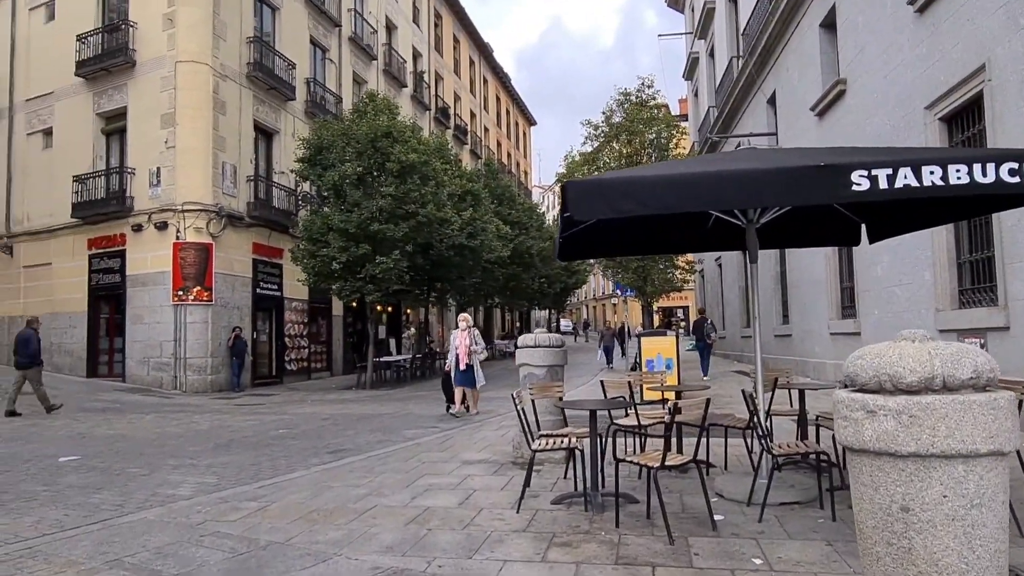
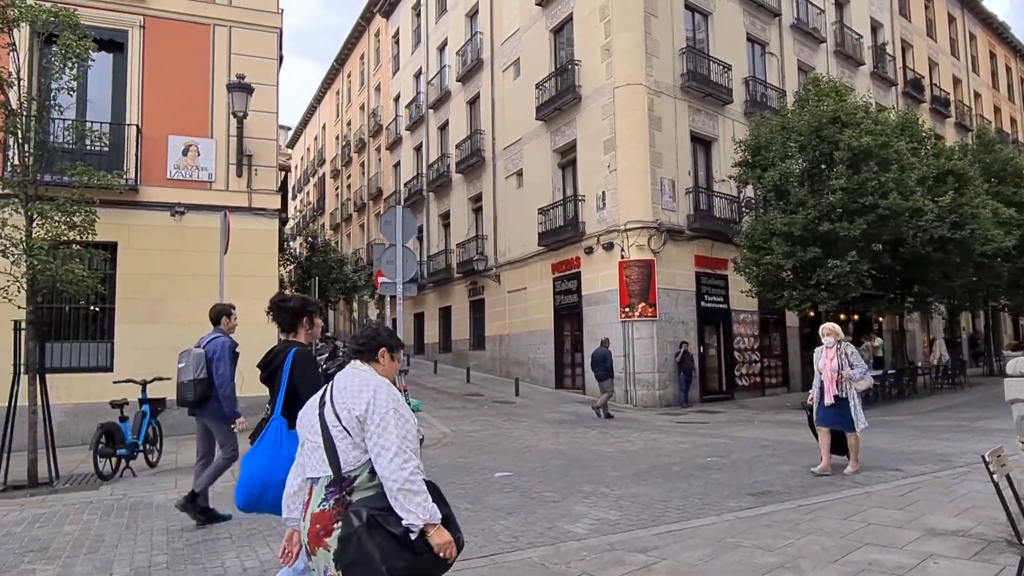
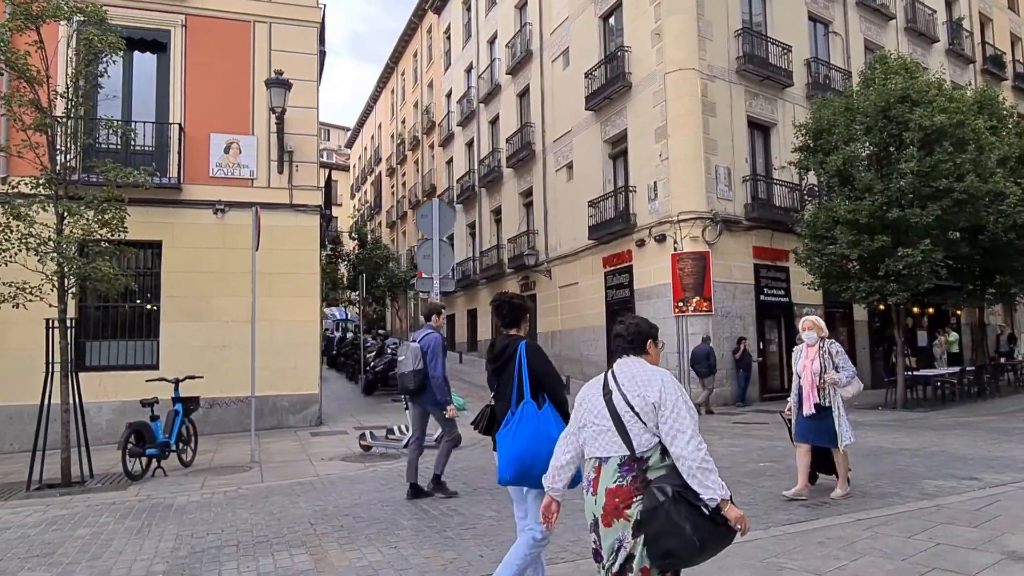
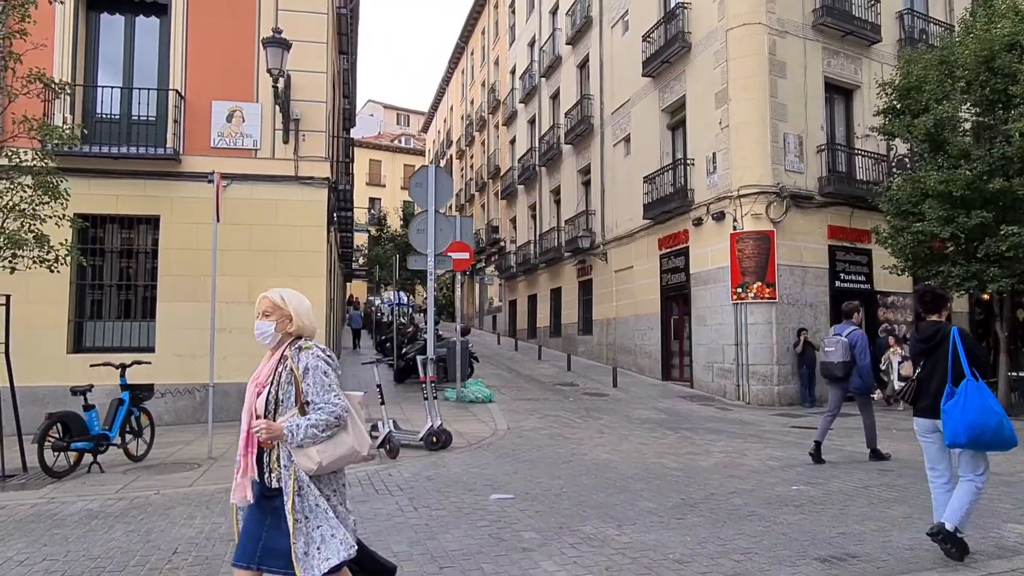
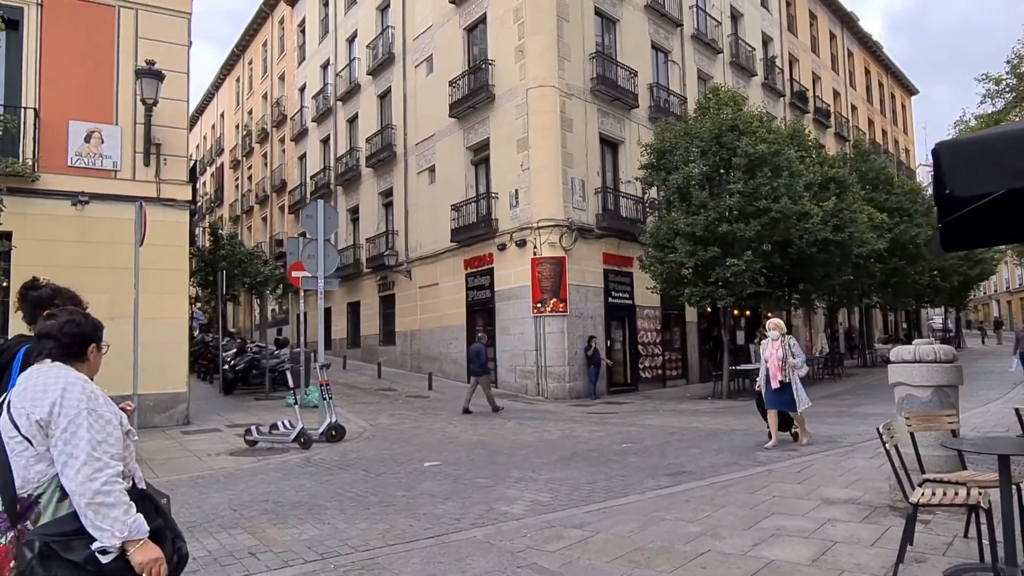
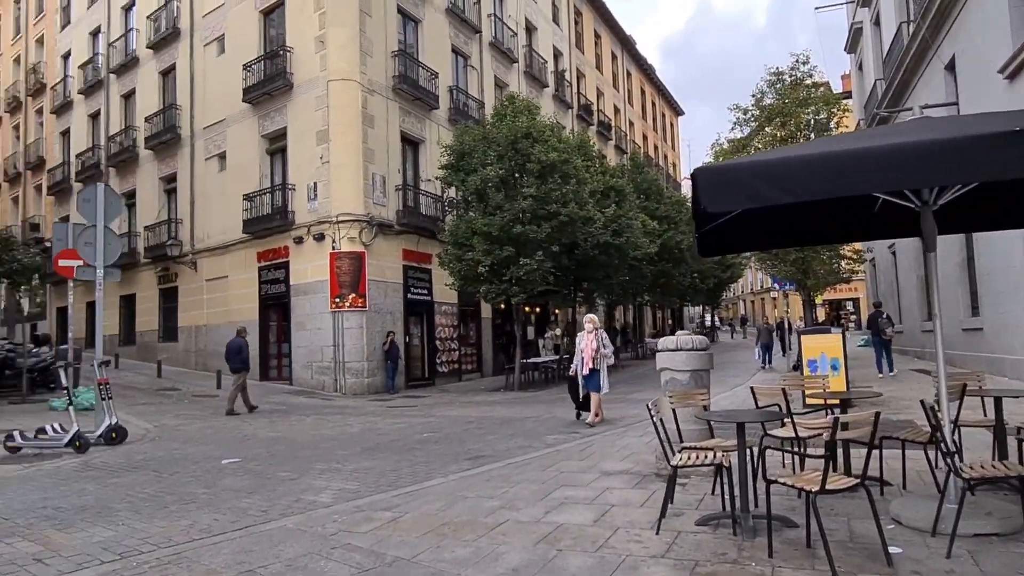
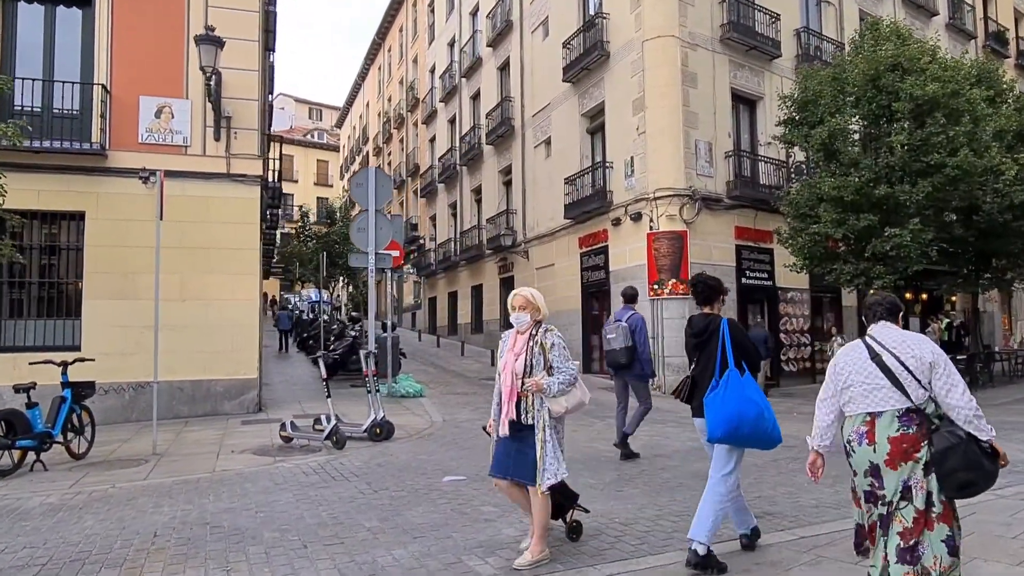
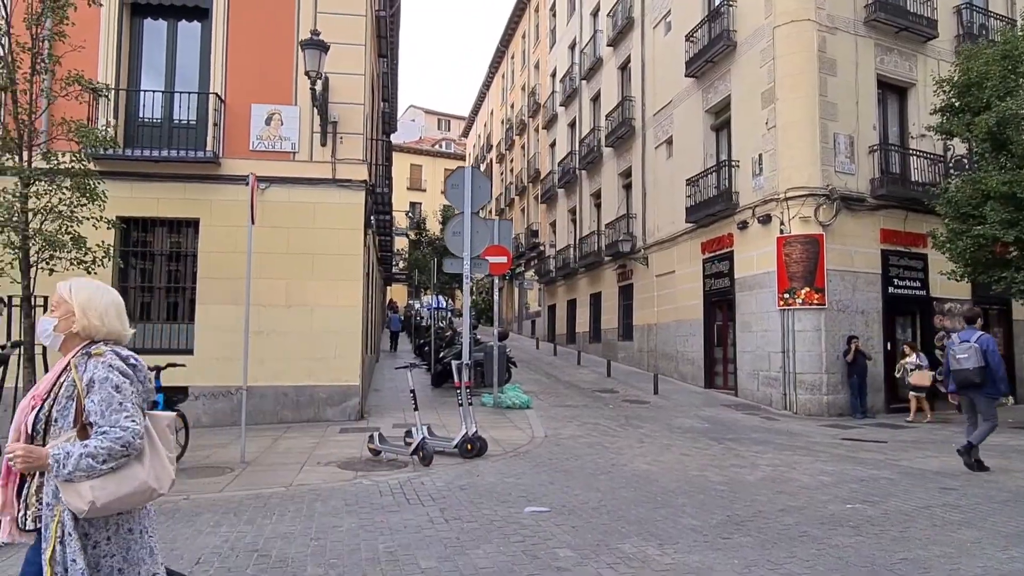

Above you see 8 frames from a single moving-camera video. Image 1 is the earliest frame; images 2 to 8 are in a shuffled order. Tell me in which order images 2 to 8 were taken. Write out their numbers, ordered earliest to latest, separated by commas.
6, 5, 2, 3, 7, 4, 8
